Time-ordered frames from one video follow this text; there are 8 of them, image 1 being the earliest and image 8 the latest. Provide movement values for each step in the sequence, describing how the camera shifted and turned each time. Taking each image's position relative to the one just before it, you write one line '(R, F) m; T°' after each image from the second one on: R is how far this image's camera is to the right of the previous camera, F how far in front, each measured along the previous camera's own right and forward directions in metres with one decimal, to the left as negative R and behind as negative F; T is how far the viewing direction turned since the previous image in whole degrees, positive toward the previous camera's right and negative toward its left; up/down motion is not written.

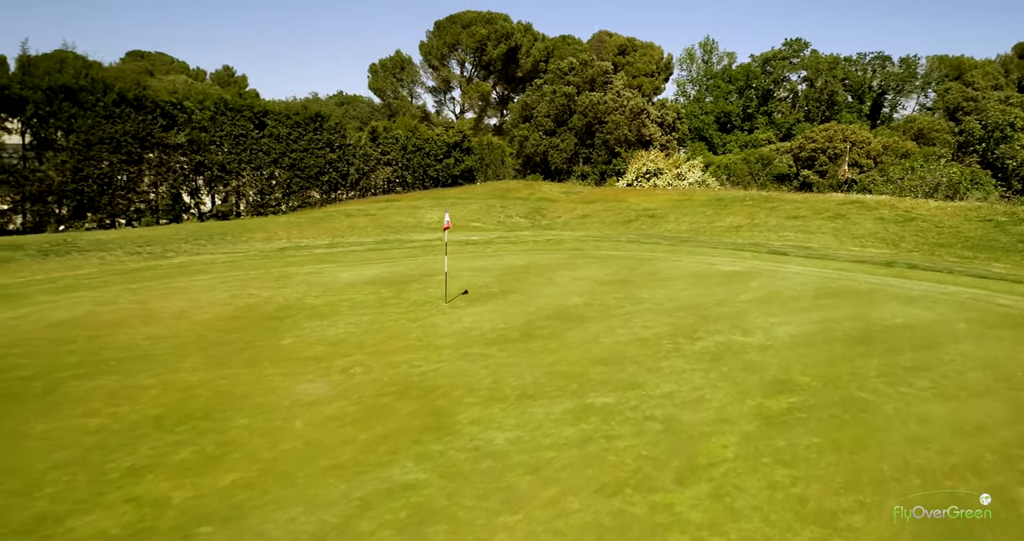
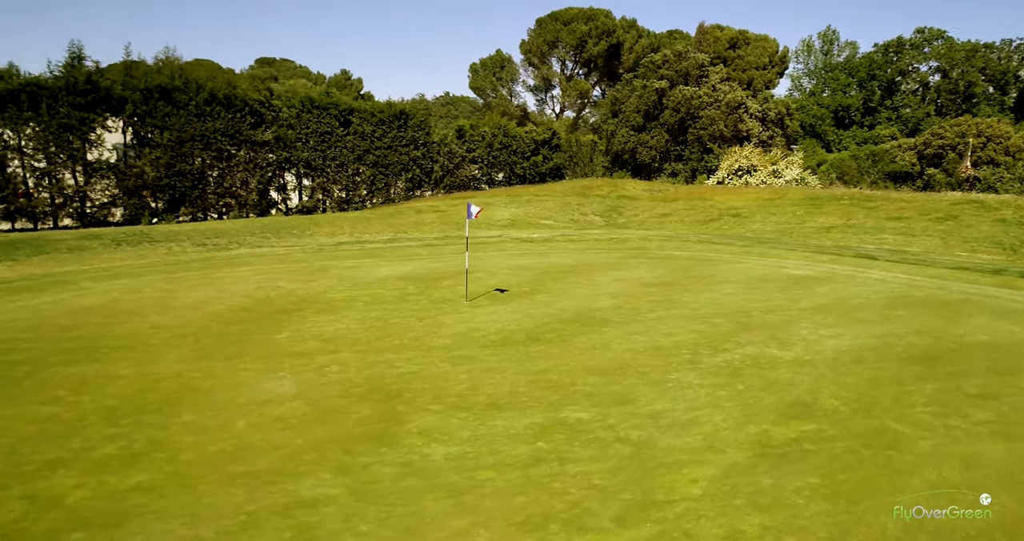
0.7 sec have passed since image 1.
(+1.6, +1.1) m; -9°
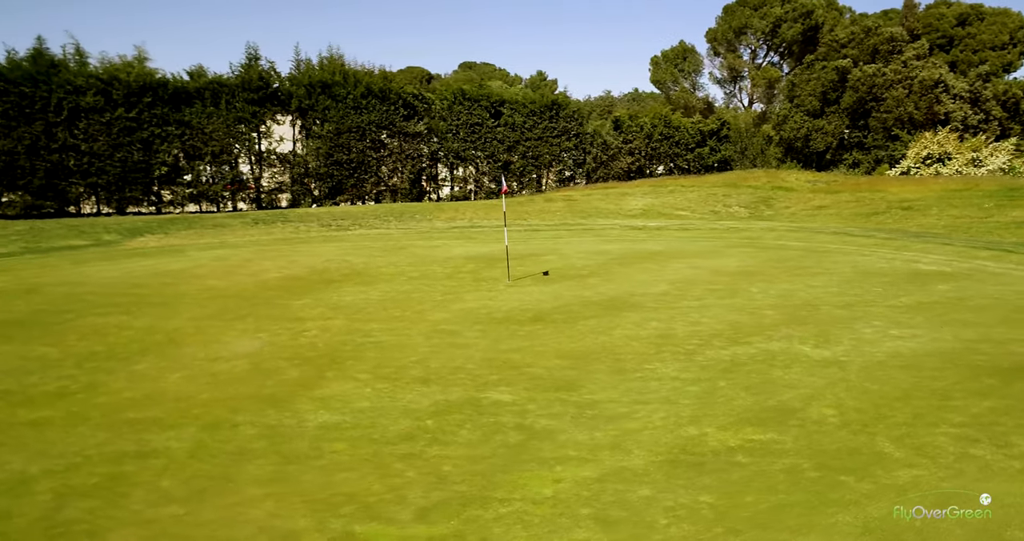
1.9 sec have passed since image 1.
(+2.6, +1.3) m; -16°
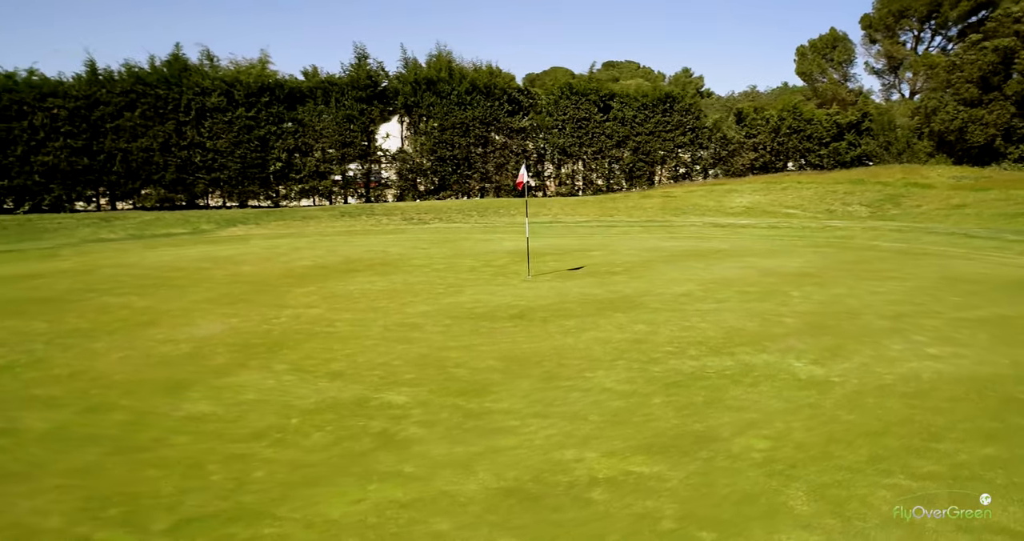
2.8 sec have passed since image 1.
(+2.0, +1.1) m; -12°
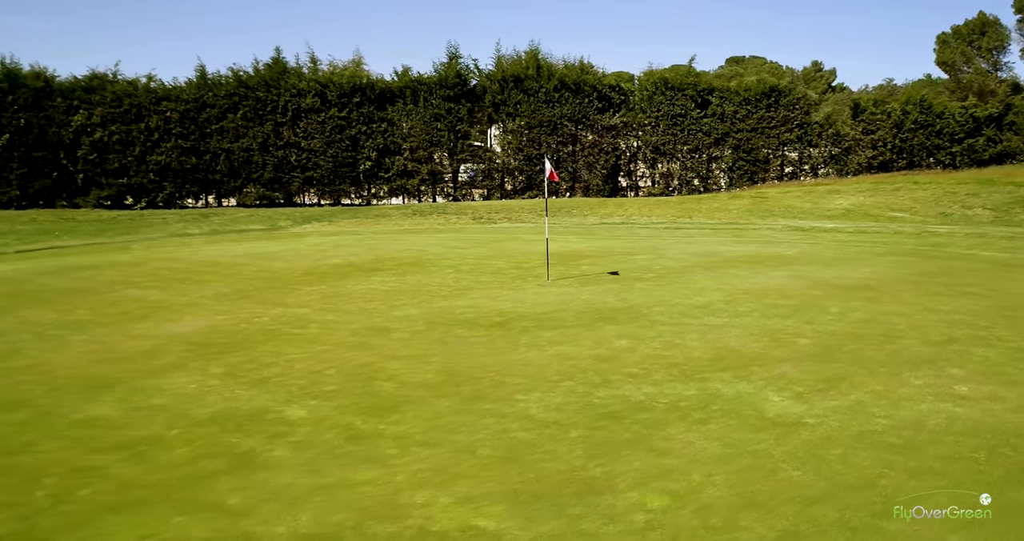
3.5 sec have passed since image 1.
(+1.5, +0.9) m; -10°
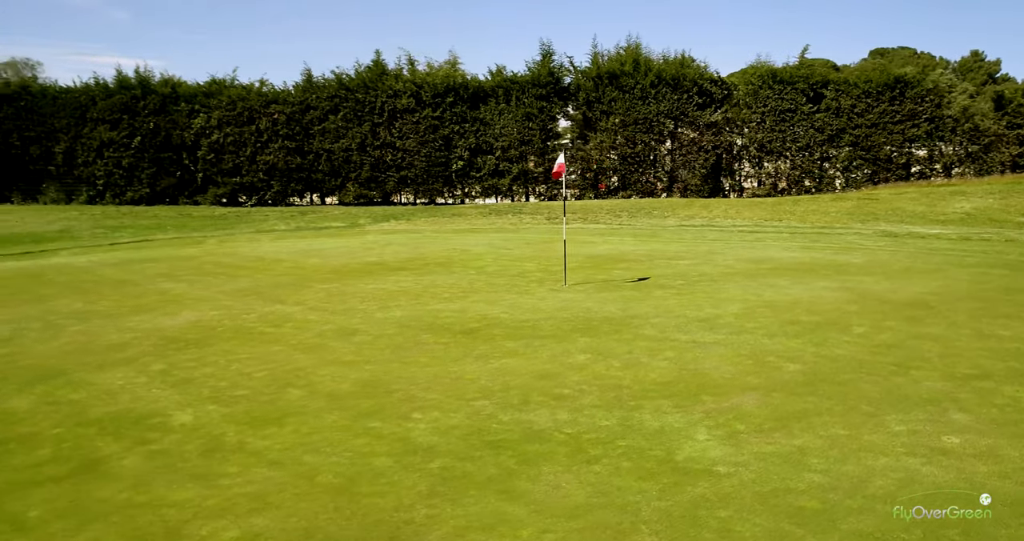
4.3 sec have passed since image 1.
(+1.5, +0.8) m; -10°
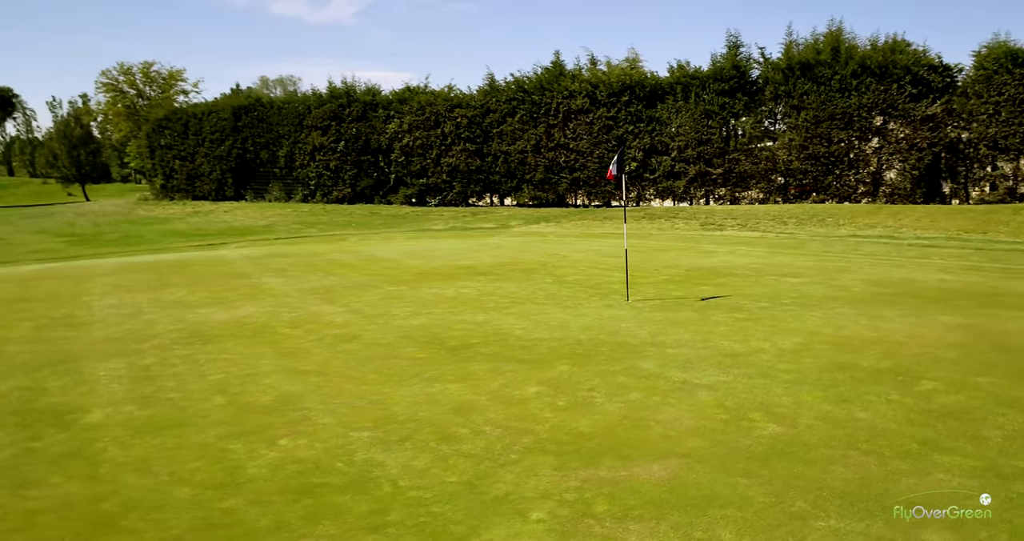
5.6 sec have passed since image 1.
(+2.0, +1.1) m; -17°
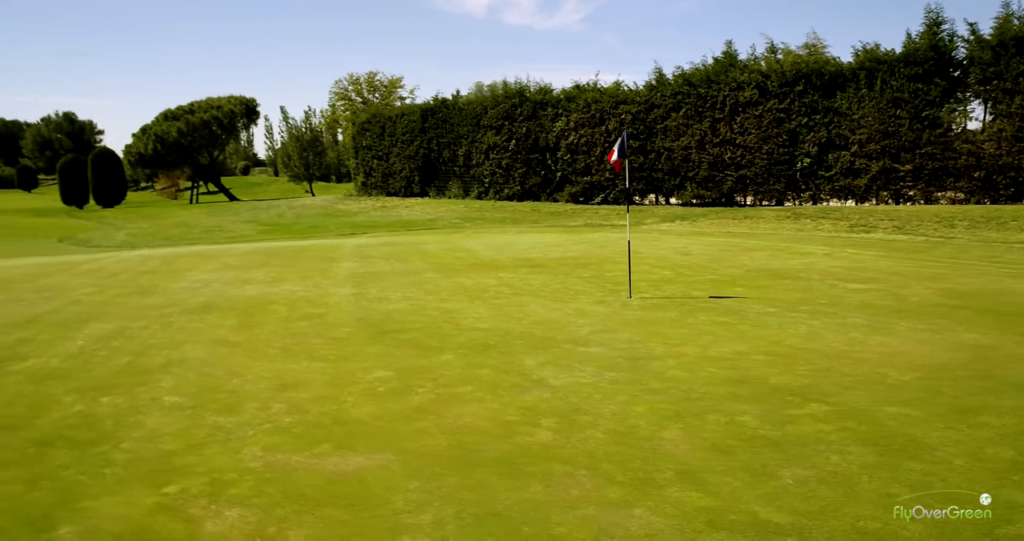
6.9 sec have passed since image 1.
(+2.4, +0.7) m; -17°
